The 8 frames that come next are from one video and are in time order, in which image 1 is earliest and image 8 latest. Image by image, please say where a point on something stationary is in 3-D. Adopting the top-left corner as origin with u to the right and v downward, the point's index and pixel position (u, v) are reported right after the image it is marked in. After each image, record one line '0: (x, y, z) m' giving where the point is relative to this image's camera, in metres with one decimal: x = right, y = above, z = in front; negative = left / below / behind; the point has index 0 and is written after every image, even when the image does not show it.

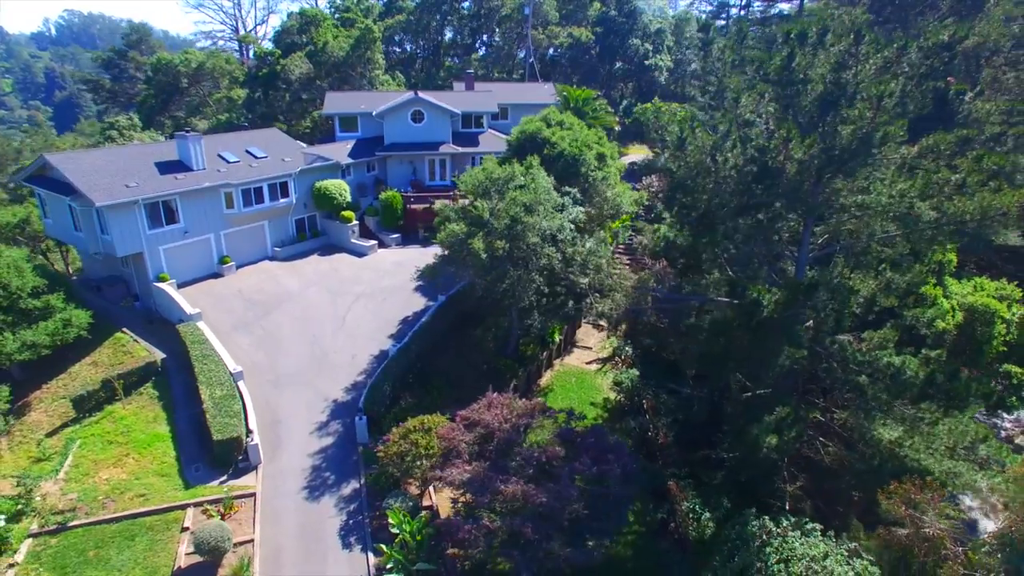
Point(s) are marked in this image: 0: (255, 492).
0: (-8.2, -6.5, +19.4) m
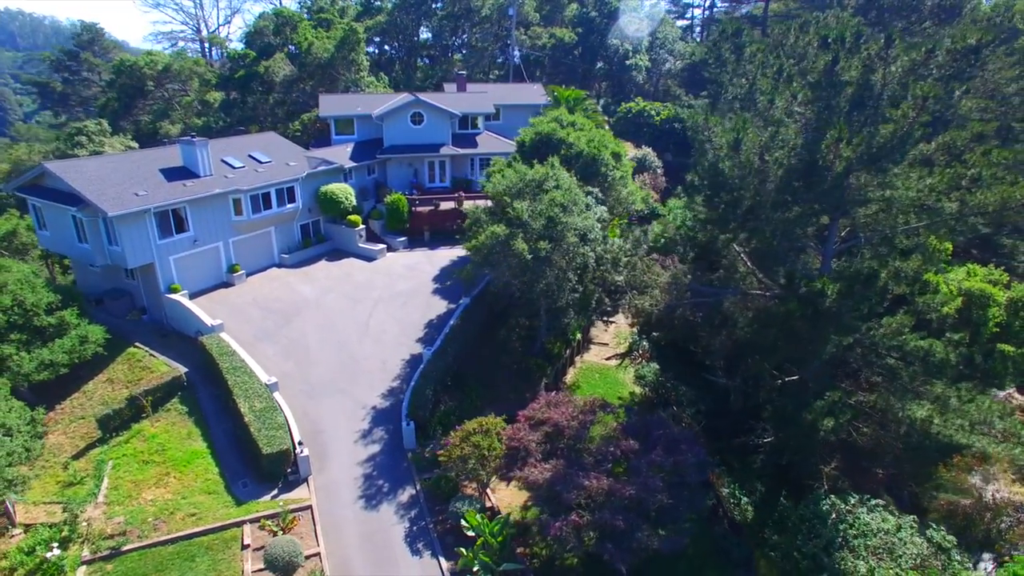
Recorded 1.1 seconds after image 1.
0: (-6.3, -6.8, +19.1) m
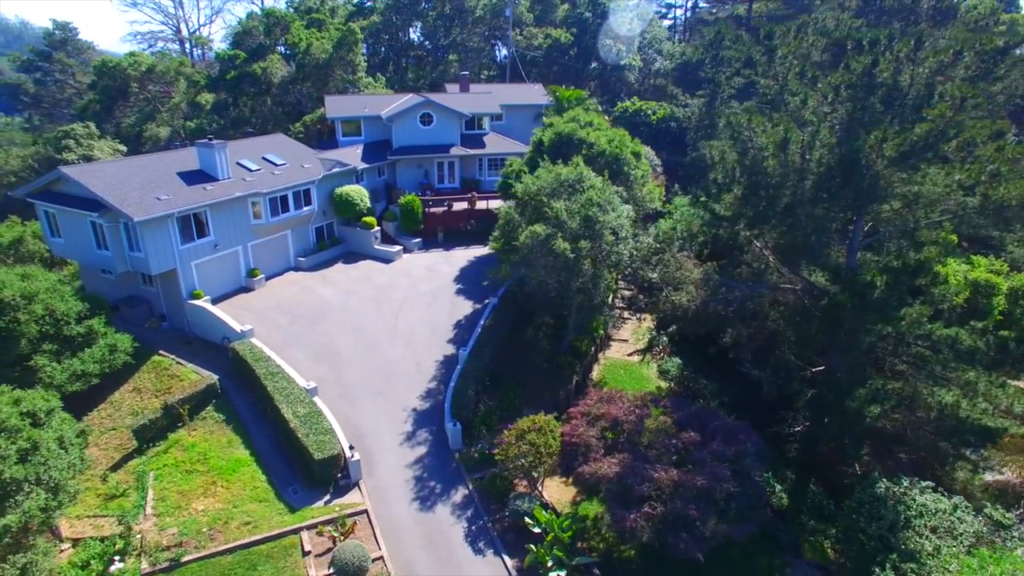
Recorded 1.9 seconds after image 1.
0: (-4.6, -6.9, +19.0) m
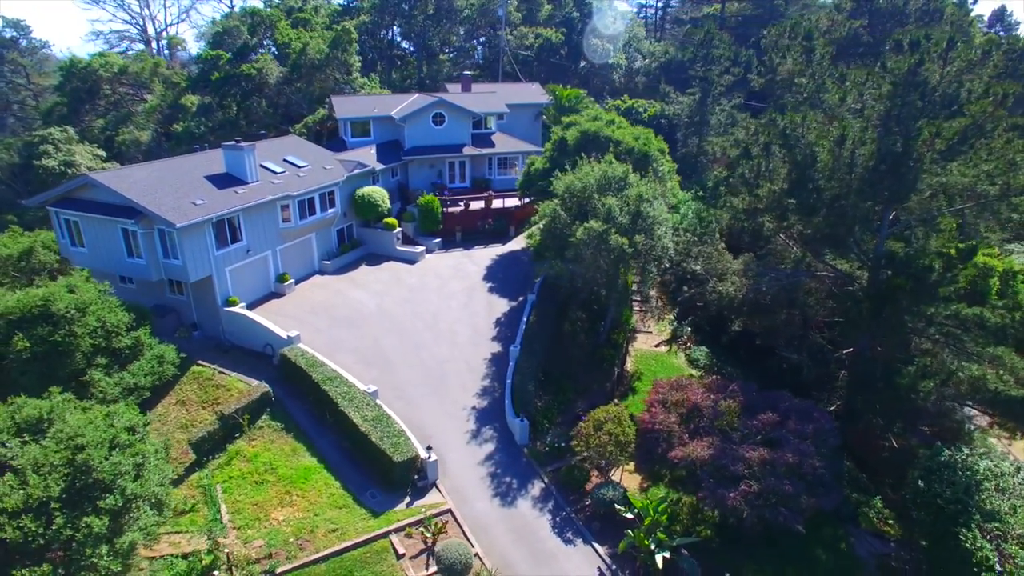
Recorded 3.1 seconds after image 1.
0: (-2.0, -6.8, +19.1) m
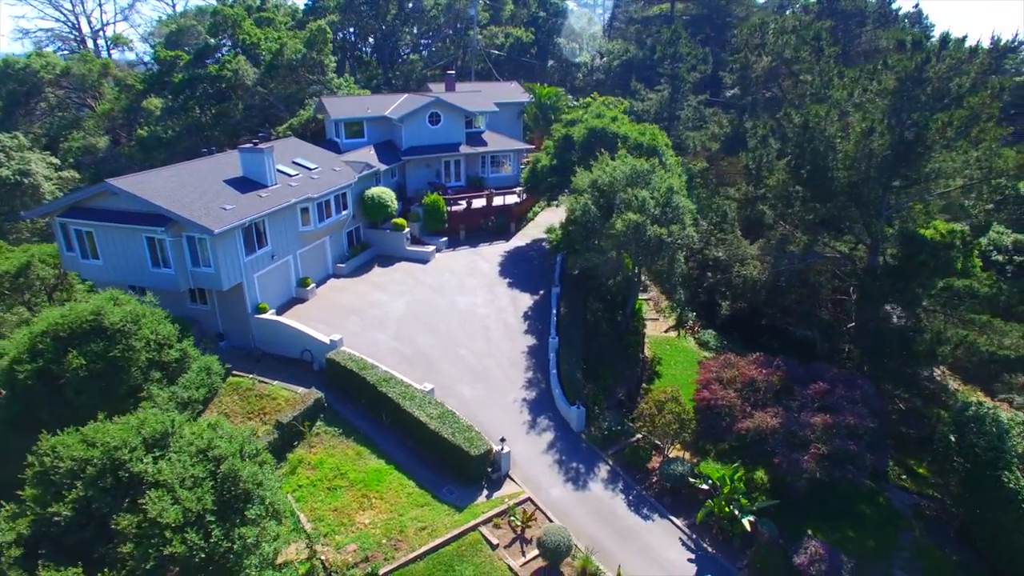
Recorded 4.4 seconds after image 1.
0: (+0.5, -6.6, +19.5) m
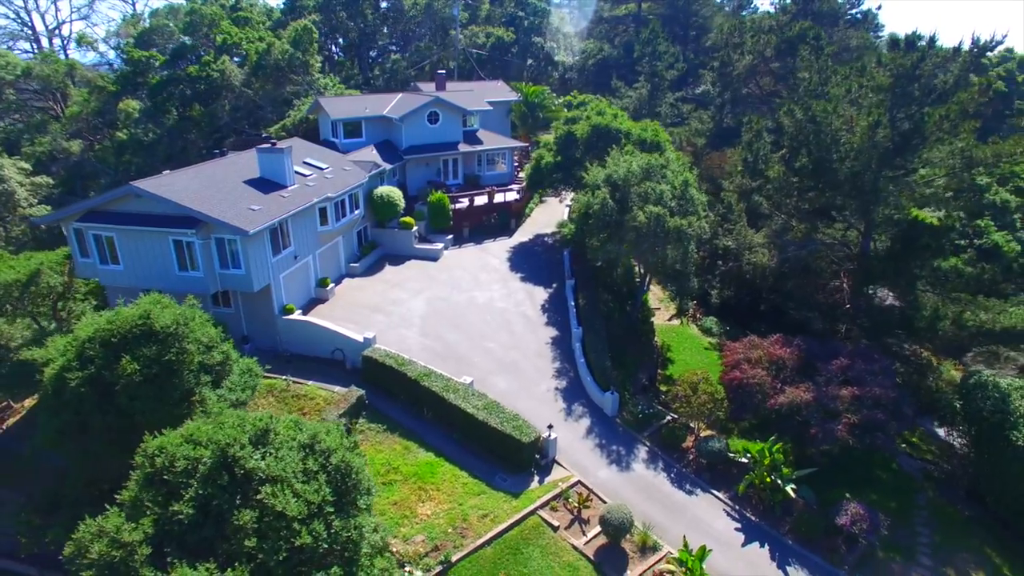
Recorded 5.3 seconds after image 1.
0: (+2.2, -6.3, +20.2) m
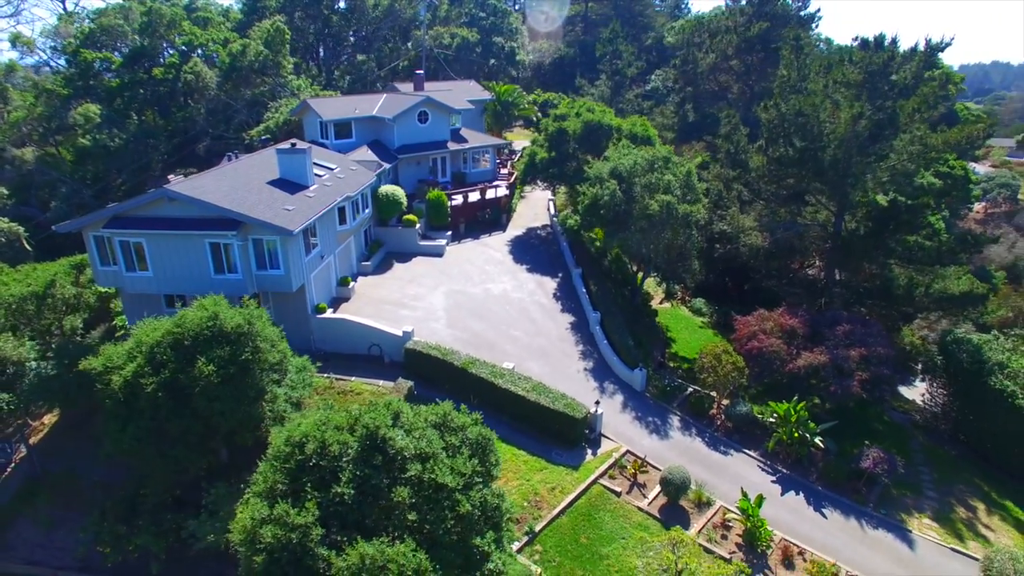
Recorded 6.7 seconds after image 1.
0: (+4.1, -5.7, +21.7) m
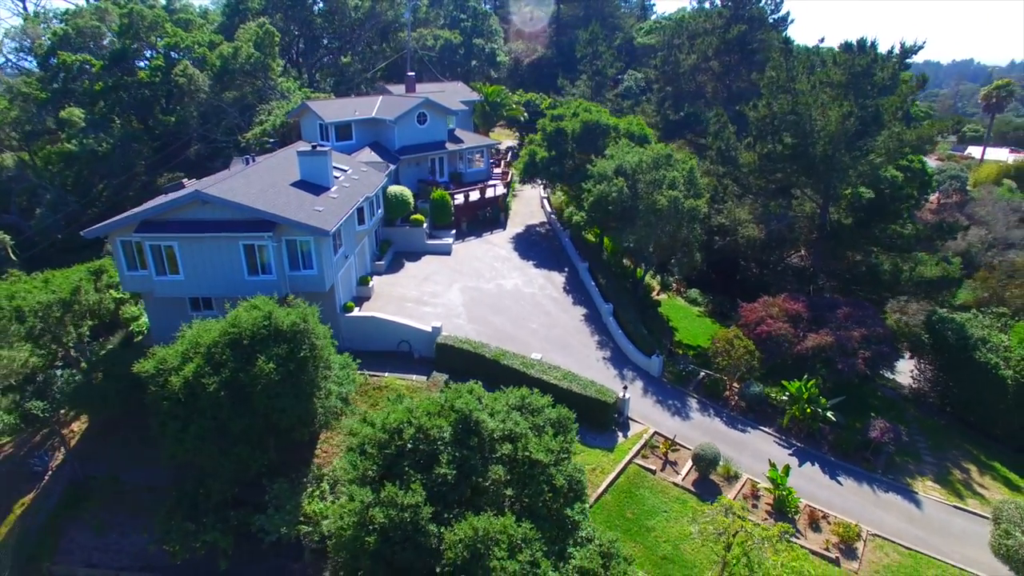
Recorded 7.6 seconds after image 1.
0: (+5.4, -5.4, +23.0) m
